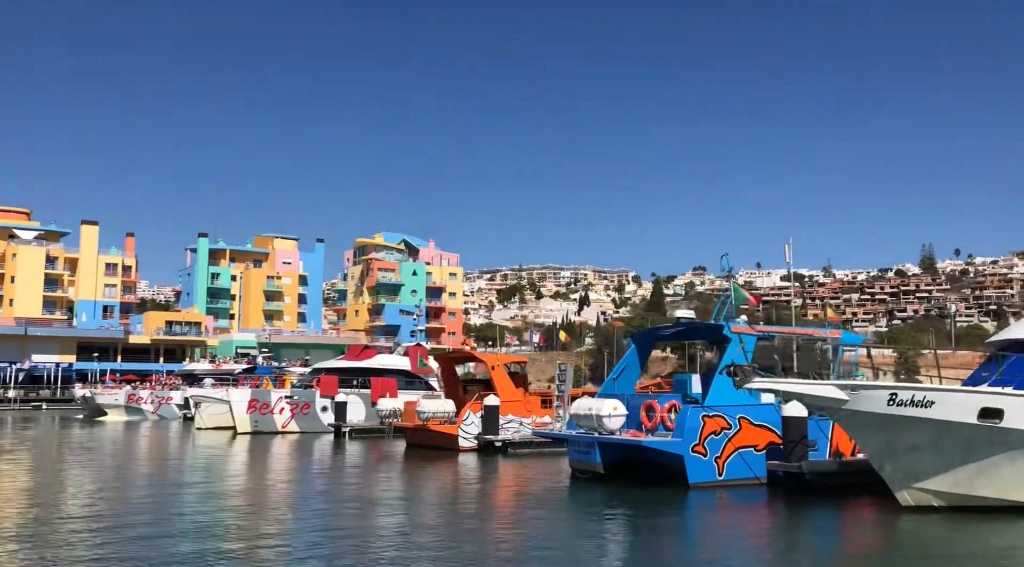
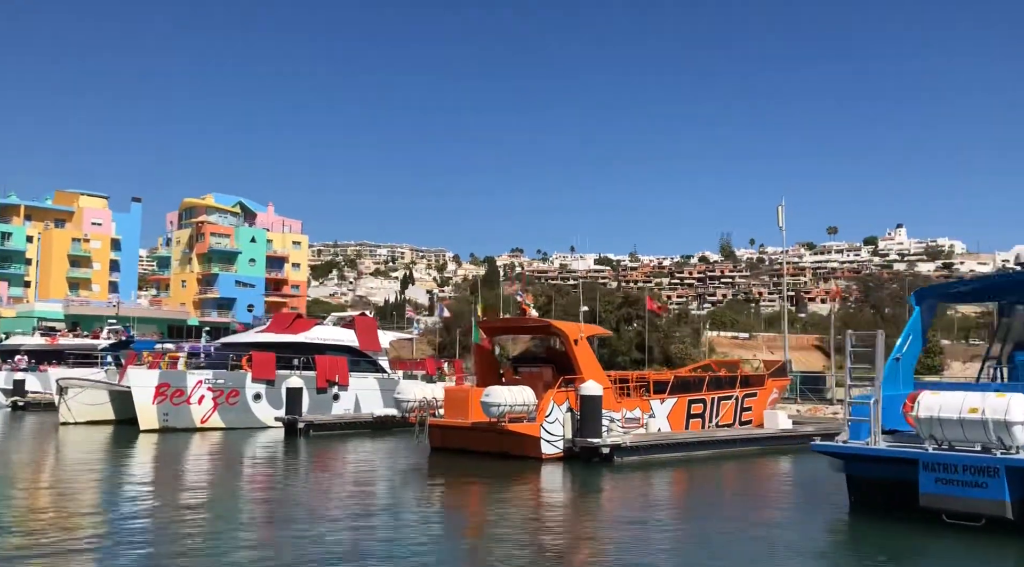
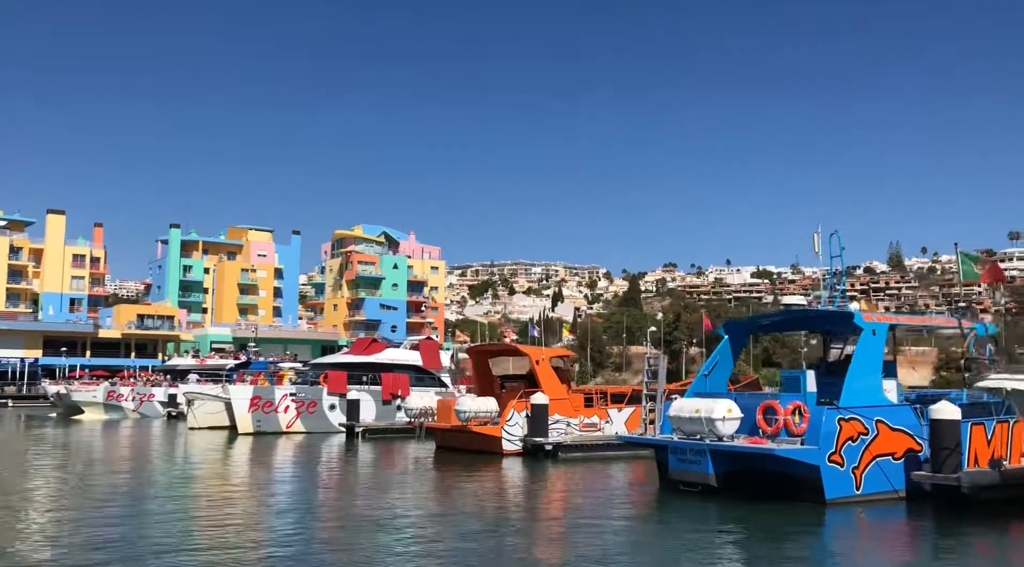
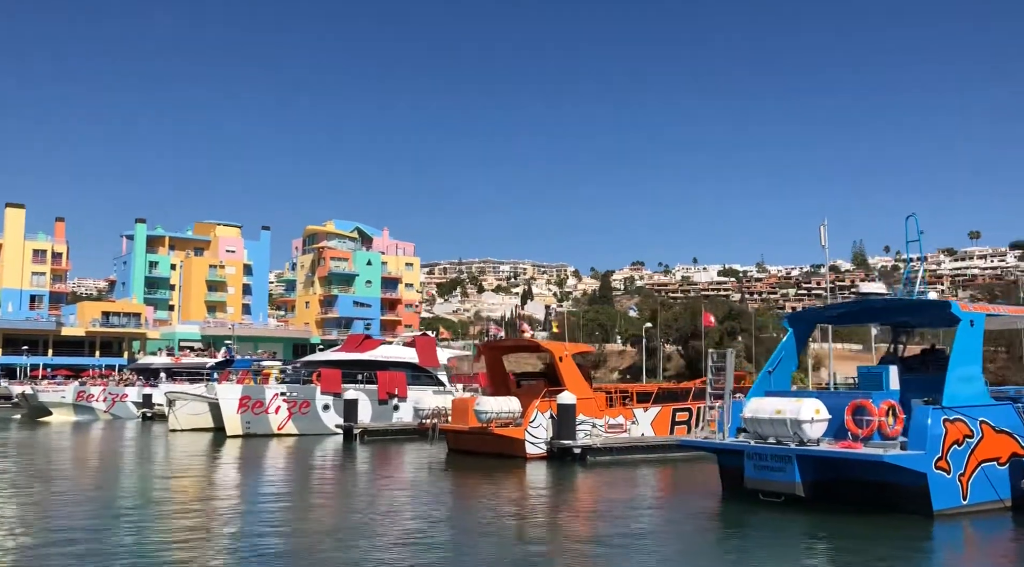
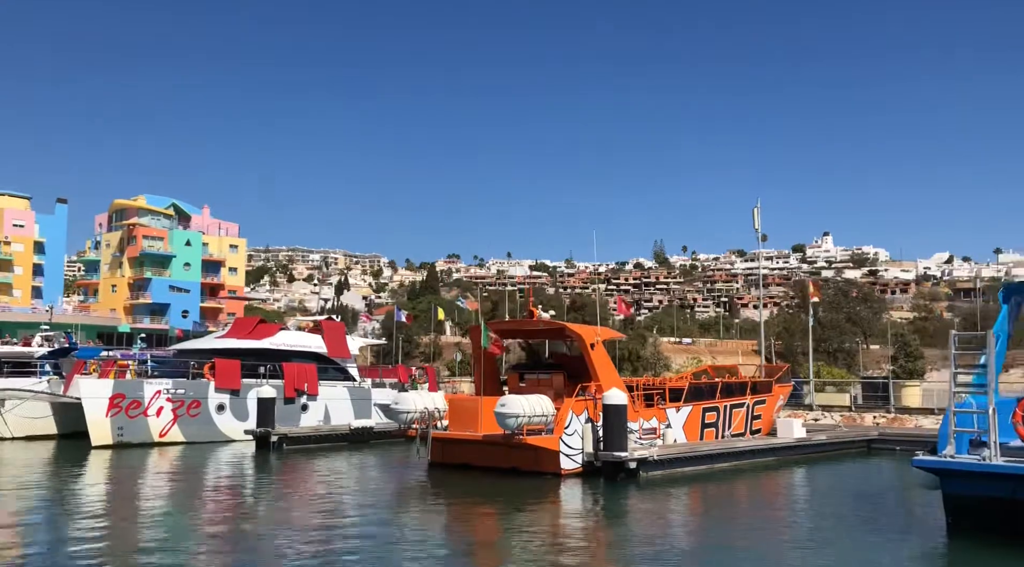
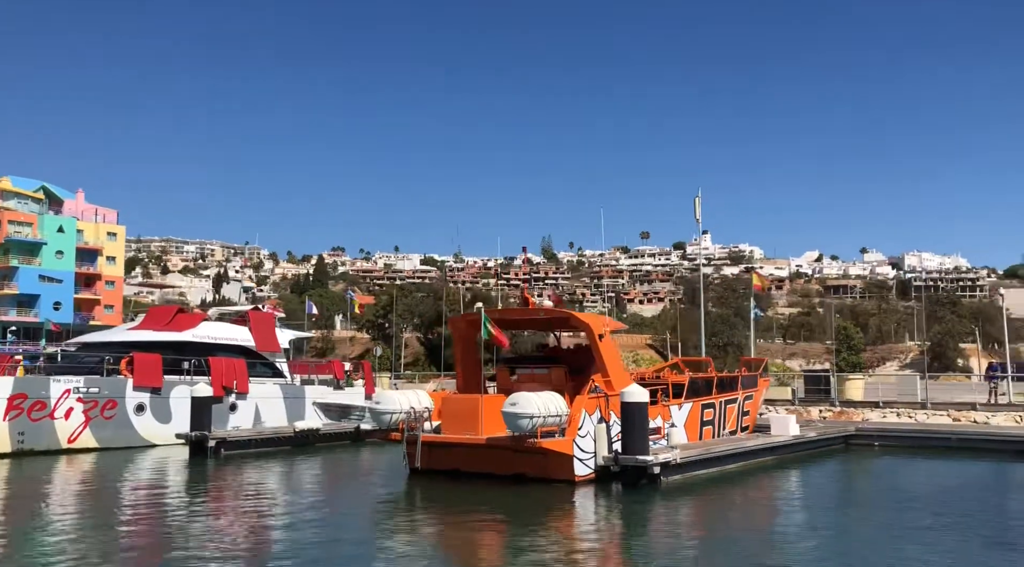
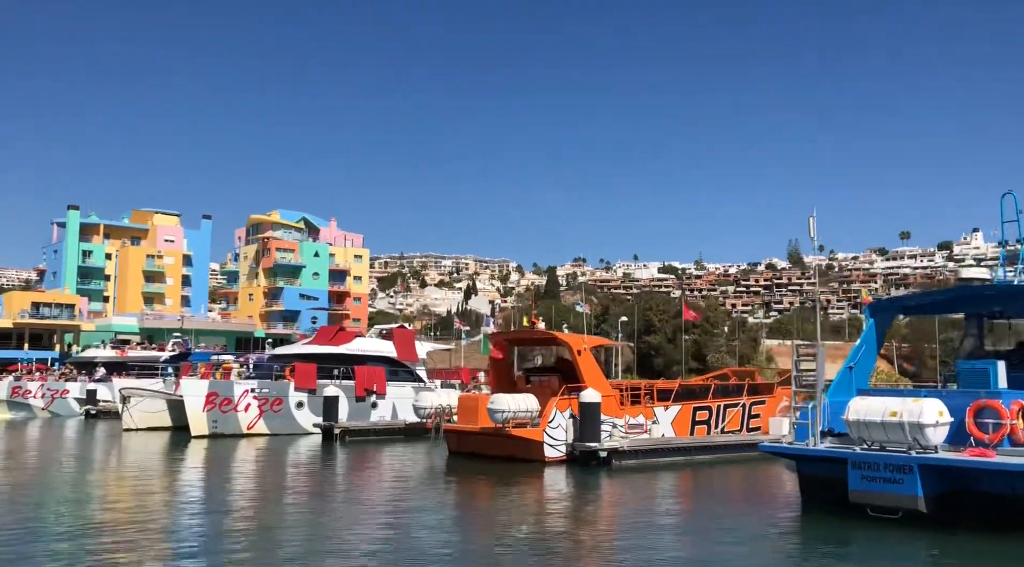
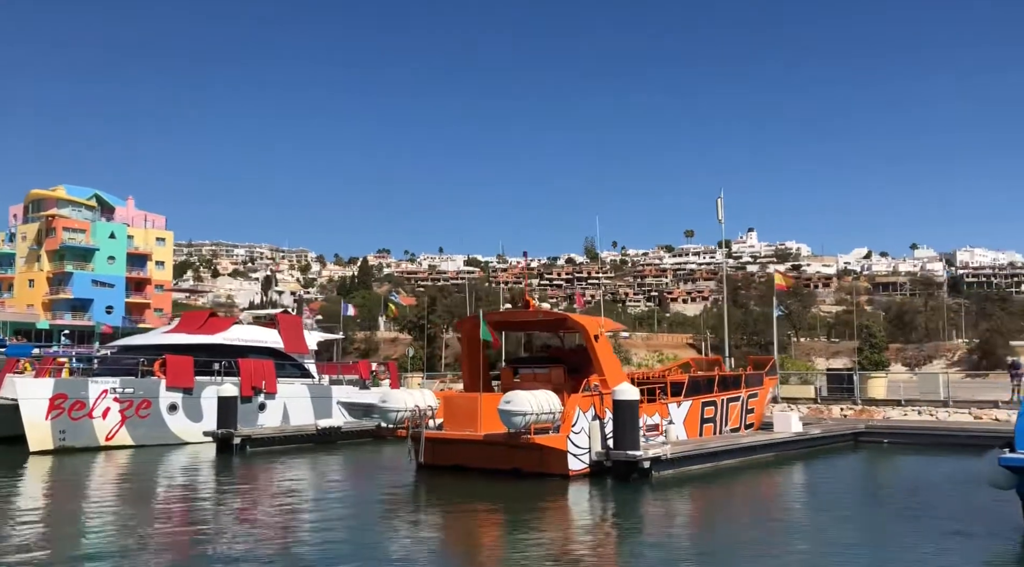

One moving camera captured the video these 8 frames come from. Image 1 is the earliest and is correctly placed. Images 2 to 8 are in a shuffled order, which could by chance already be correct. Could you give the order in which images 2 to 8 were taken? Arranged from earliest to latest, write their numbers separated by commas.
3, 4, 7, 2, 5, 8, 6
